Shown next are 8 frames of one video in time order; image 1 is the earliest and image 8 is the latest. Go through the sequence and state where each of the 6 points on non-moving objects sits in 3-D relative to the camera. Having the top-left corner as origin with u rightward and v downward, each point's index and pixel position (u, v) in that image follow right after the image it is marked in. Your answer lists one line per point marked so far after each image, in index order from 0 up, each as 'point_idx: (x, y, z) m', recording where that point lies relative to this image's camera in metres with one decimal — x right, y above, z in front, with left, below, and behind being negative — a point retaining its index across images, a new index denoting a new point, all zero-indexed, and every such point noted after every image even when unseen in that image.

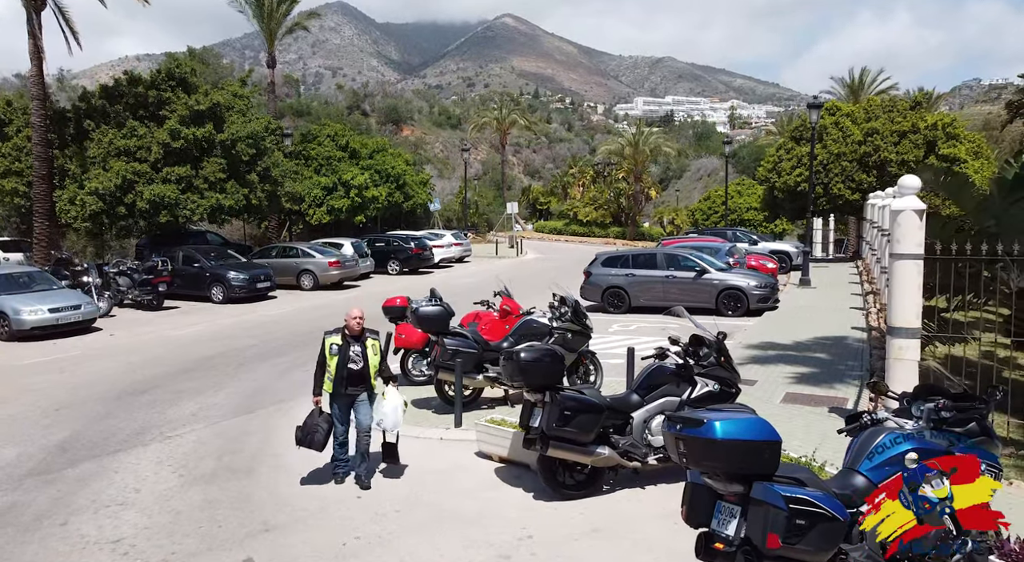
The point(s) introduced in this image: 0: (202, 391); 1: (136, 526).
0: (-4.6, -1.6, +11.9) m
1: (-3.0, -2.0, +6.6) m
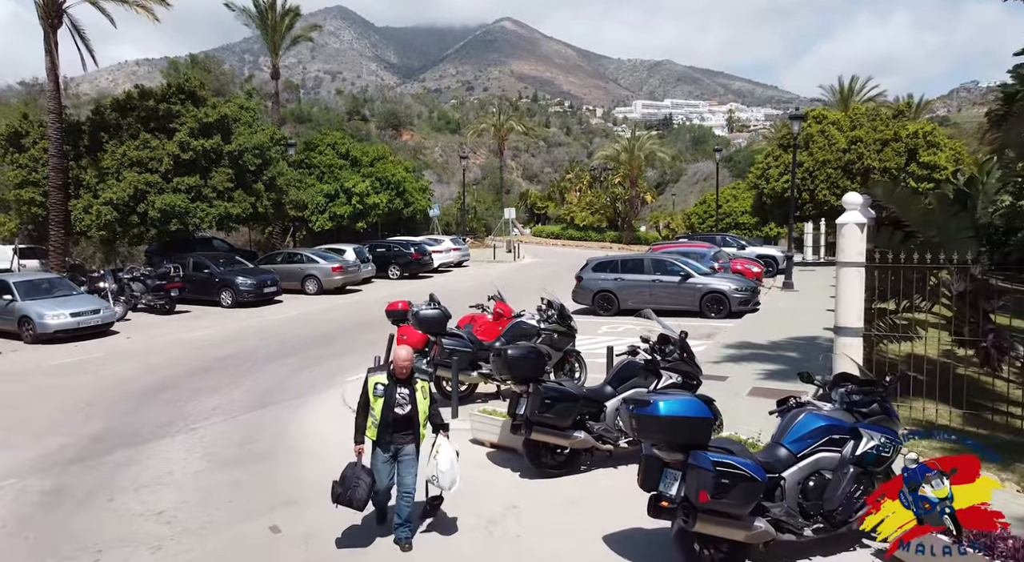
0: (-4.7, -1.7, +12.9) m
1: (-3.1, -2.1, +7.5) m
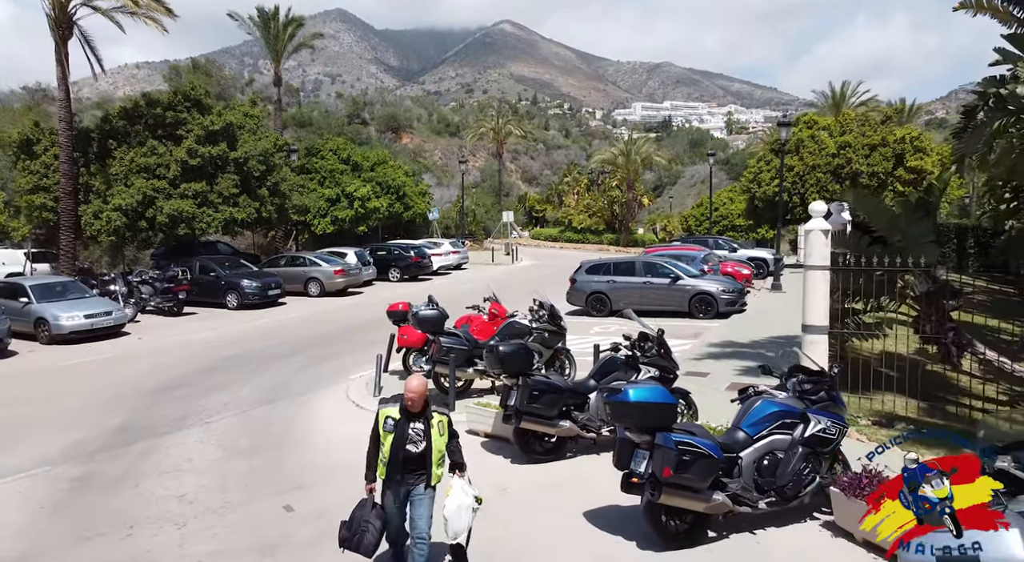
0: (-4.8, -1.7, +13.6) m
1: (-3.2, -2.1, +8.3) m
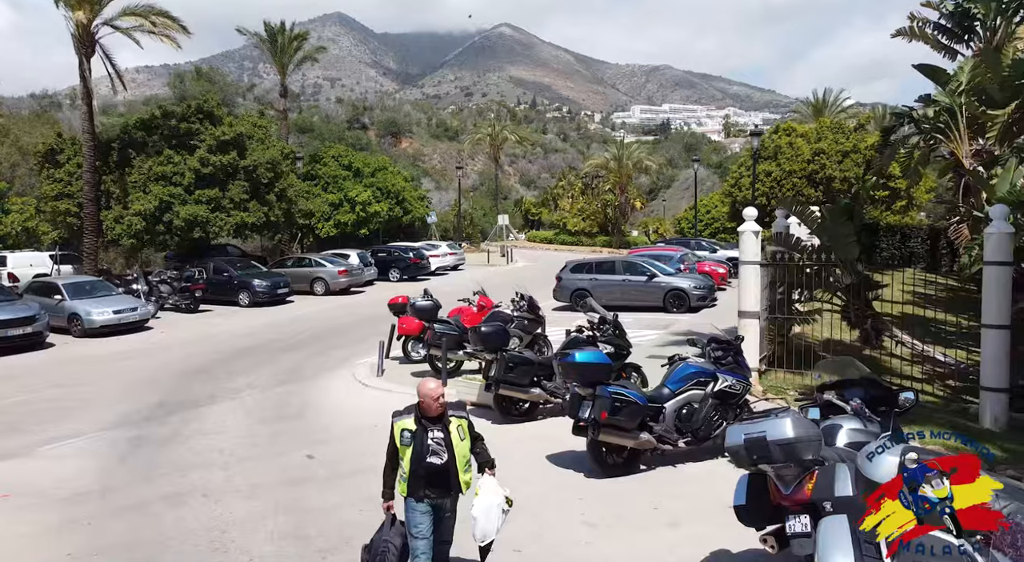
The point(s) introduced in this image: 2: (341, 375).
0: (-5.0, -1.7, +15.4) m
1: (-3.5, -2.0, +10.0) m
2: (-3.0, -1.7, +14.2) m
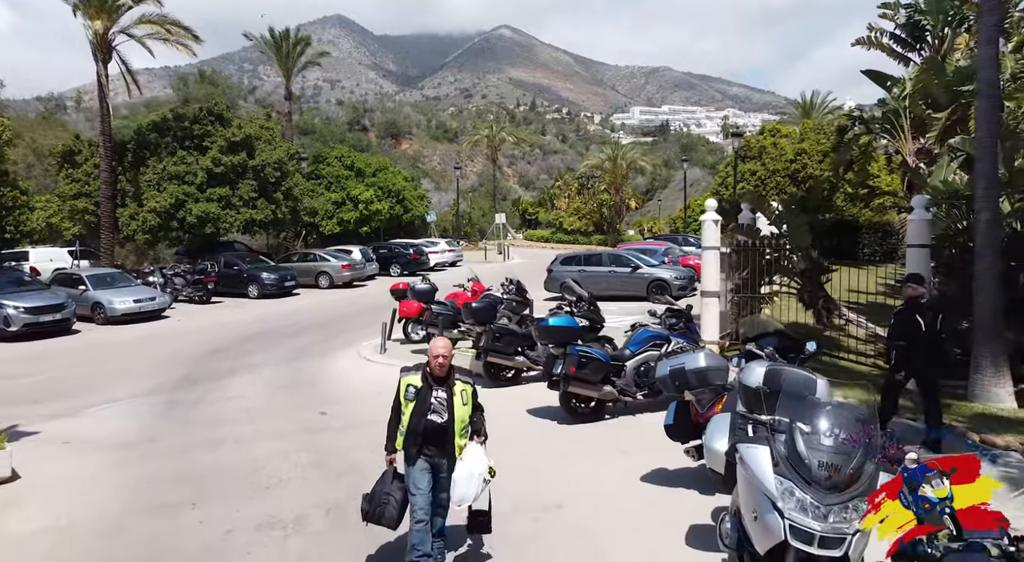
0: (-5.2, -1.4, +16.8) m
1: (-3.6, -1.8, +11.5) m
2: (-3.2, -1.4, +15.7) m
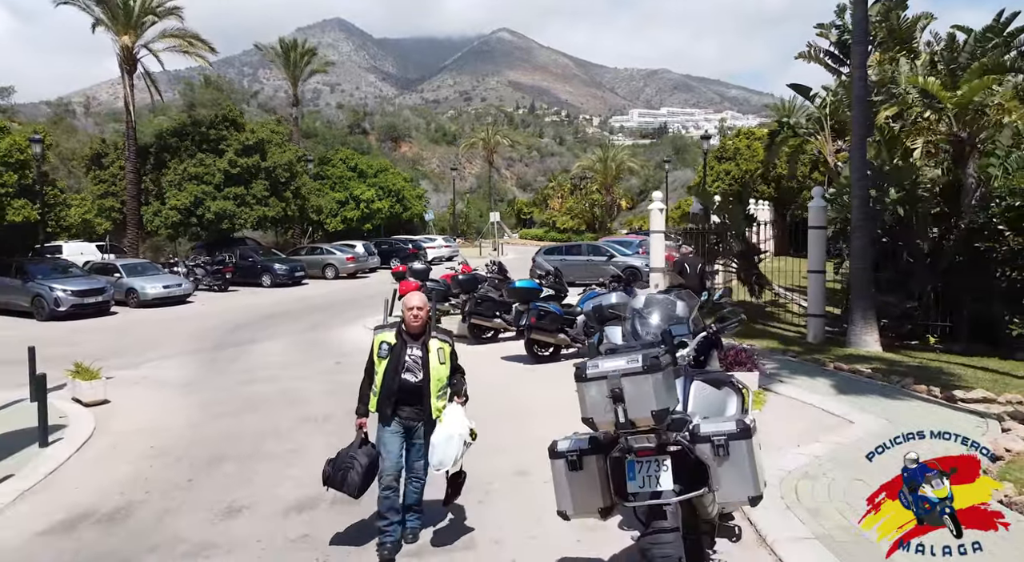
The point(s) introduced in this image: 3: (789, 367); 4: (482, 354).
0: (-5.5, -1.1, +19.4) m
1: (-4.0, -1.4, +14.0) m
2: (-3.5, -1.0, +18.2) m
3: (+3.5, -1.1, +10.2) m
4: (-0.5, -1.2, +13.0) m
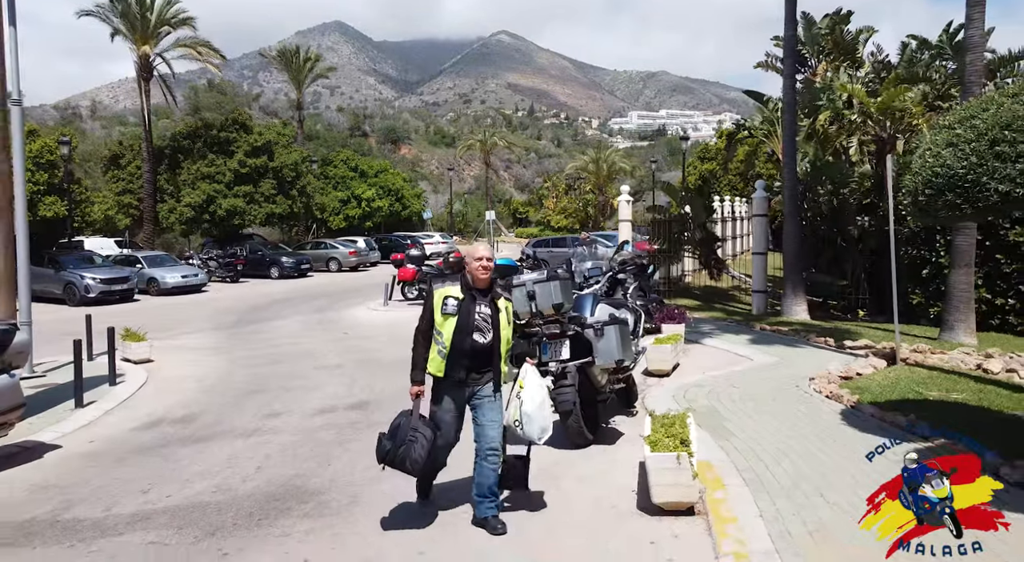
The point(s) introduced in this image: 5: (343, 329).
0: (-5.8, -0.8, +21.4) m
1: (-4.3, -1.0, +16.1) m
2: (-3.9, -0.7, +20.3) m
3: (+3.2, -0.7, +12.2) m
4: (-0.8, -0.9, +15.0) m
5: (-3.4, -0.9, +16.3) m
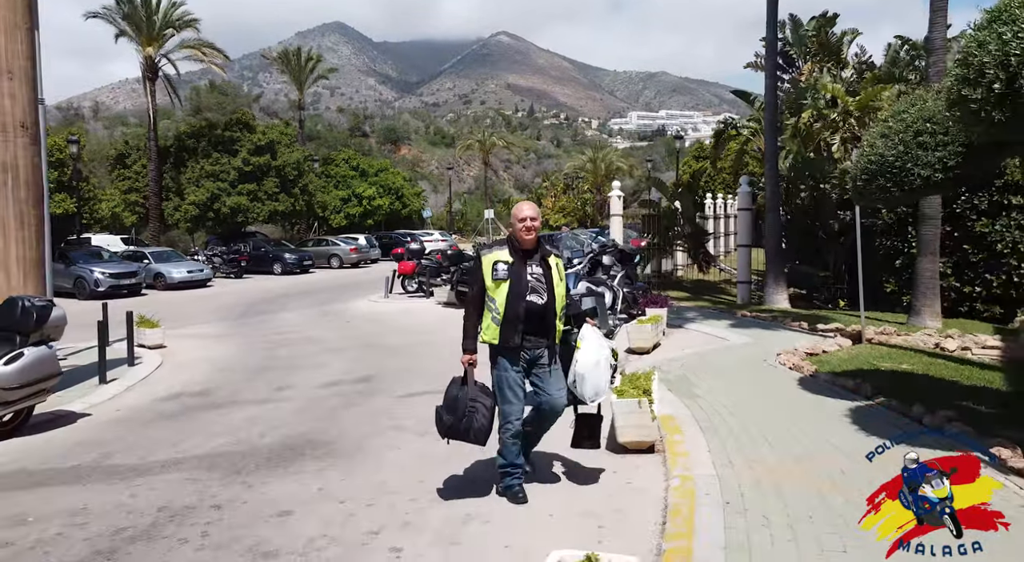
0: (-5.9, -0.6, +22.1) m
1: (-4.4, -0.9, +16.8) m
2: (-3.9, -0.5, +21.0) m
3: (+3.1, -0.5, +12.9) m
4: (-0.9, -0.7, +15.7) m
5: (-3.5, -0.8, +17.0) m
